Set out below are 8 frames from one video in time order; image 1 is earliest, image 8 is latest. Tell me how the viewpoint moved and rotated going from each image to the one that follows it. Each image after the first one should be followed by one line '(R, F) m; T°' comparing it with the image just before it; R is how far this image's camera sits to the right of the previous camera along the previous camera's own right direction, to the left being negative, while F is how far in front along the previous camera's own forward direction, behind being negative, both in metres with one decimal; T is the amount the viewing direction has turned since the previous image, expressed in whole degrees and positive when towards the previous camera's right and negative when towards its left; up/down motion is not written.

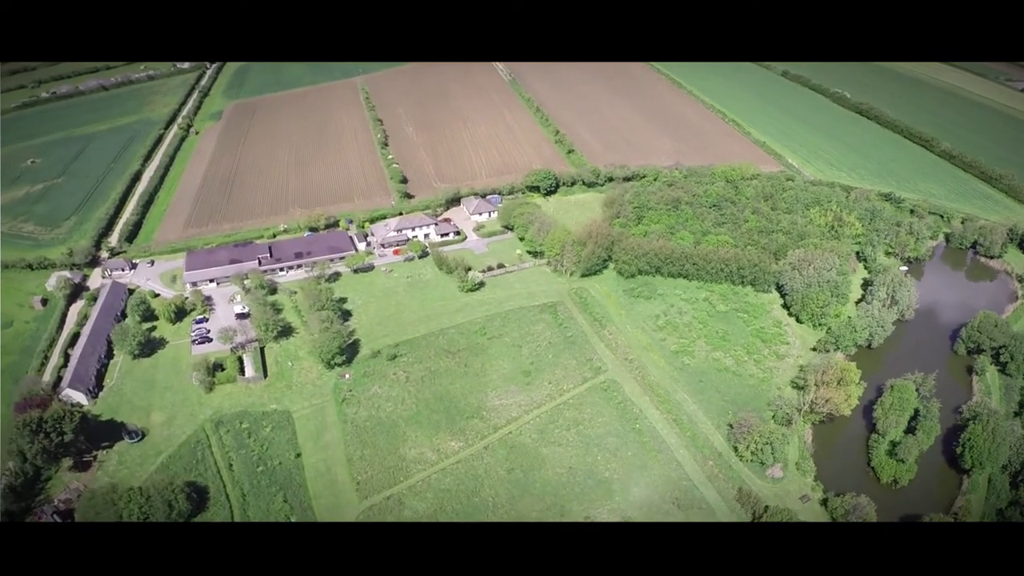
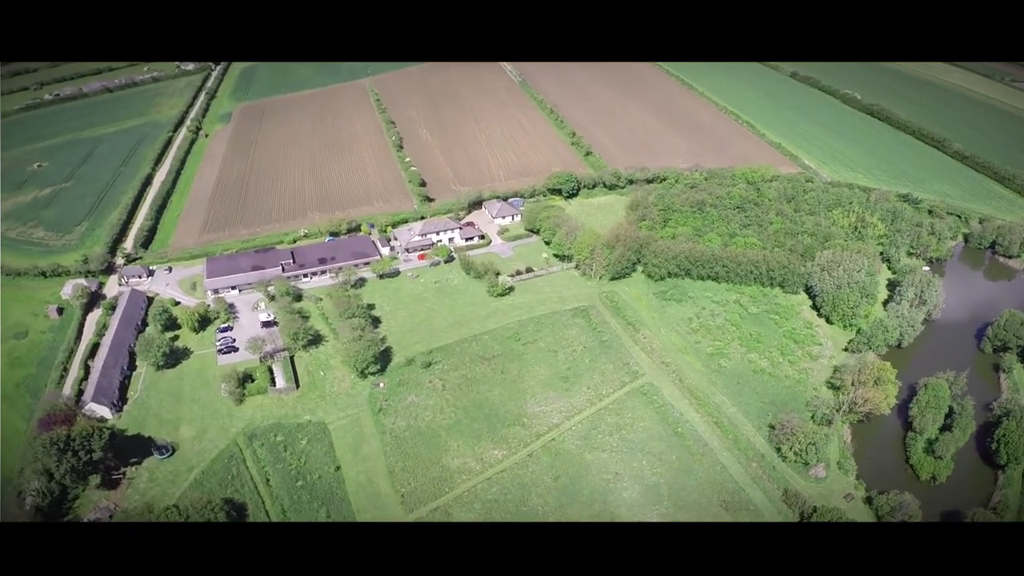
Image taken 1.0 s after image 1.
(-2.7, +0.3) m; +2°
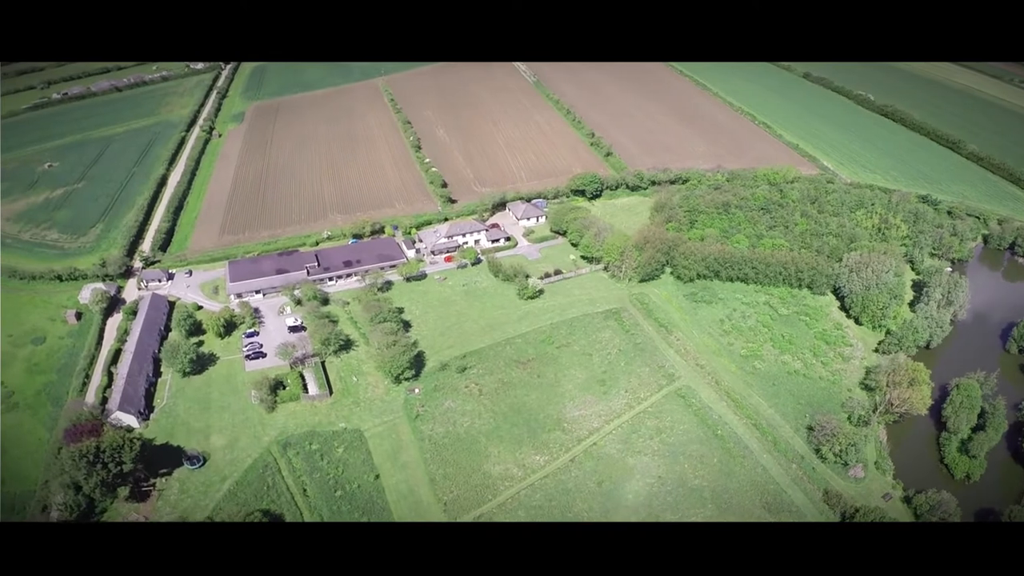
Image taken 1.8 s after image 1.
(-2.4, +0.3) m; +2°
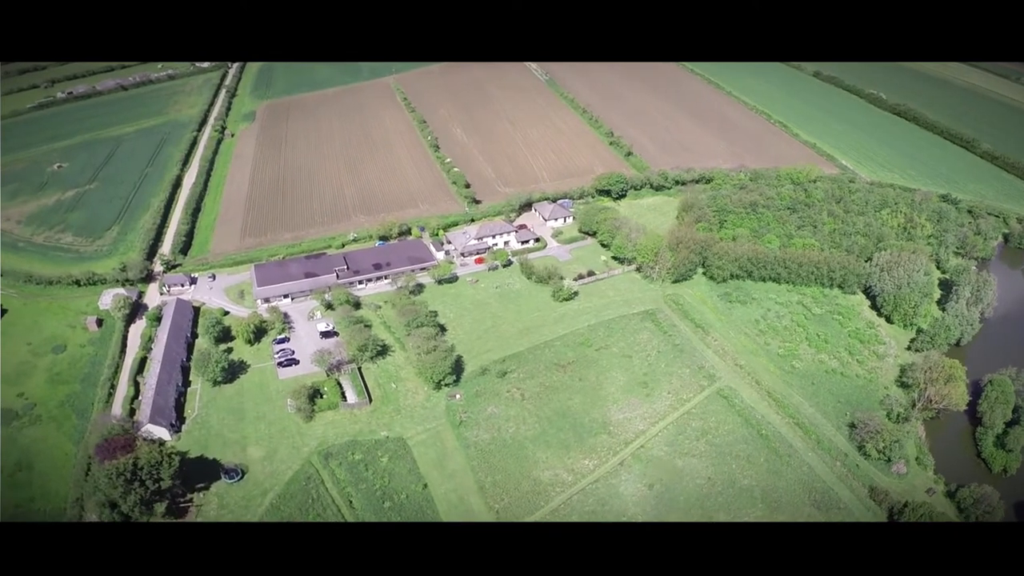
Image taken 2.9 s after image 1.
(-2.7, +0.5) m; +2°
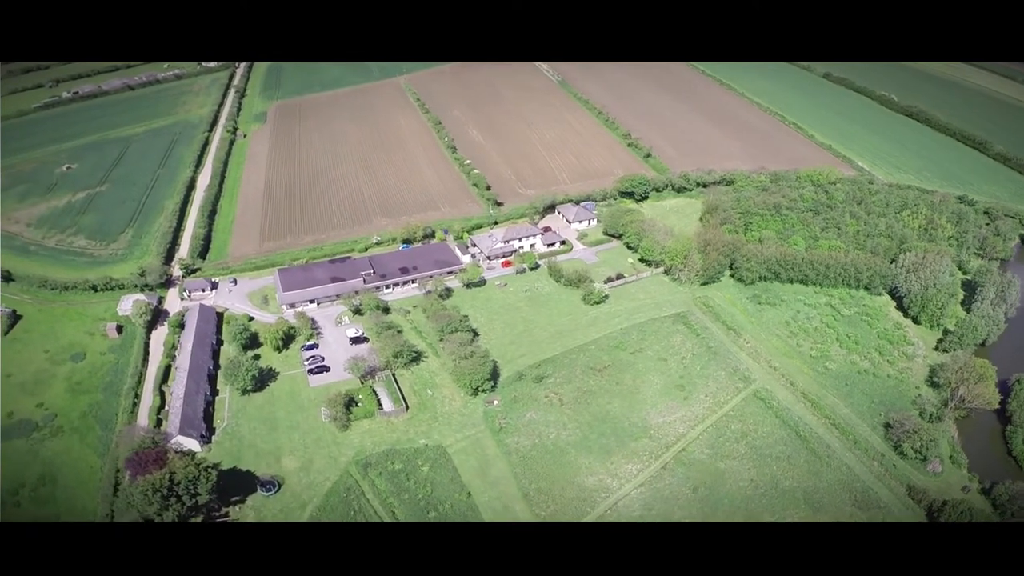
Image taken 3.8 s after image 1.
(-2.3, +0.4) m; +2°
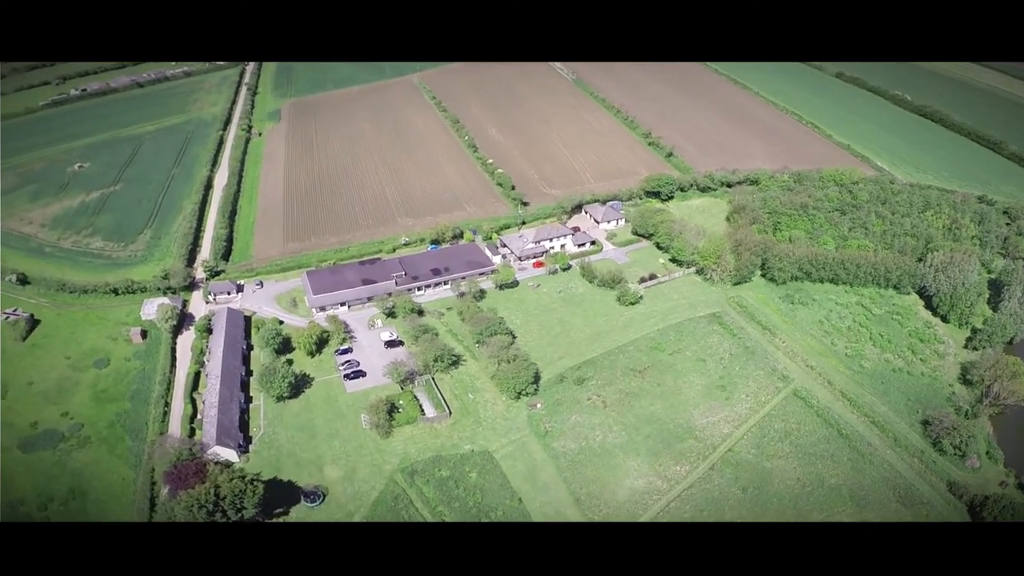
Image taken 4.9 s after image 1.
(-2.5, +0.5) m; +2°
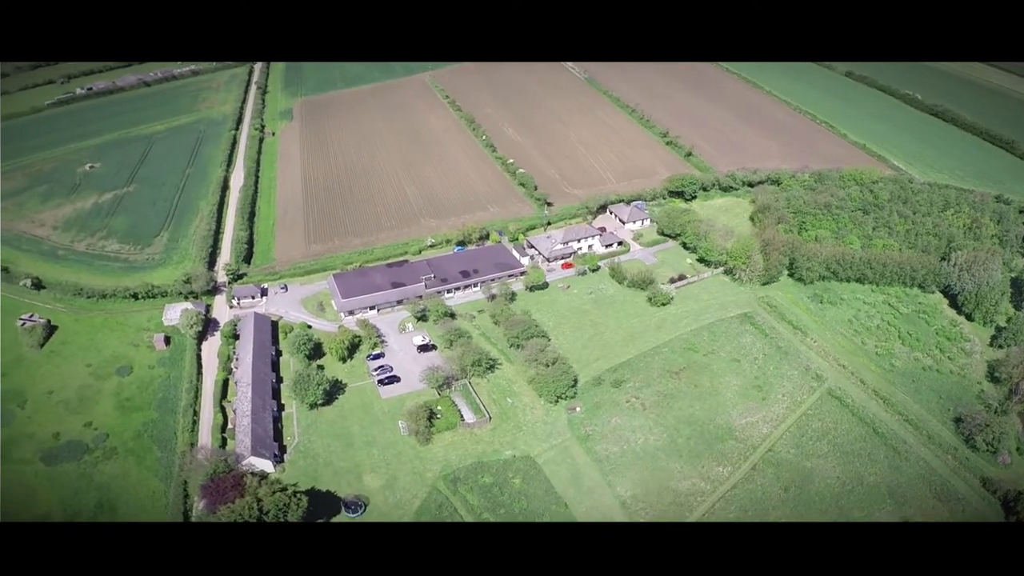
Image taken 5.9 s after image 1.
(-2.2, +0.5) m; +2°
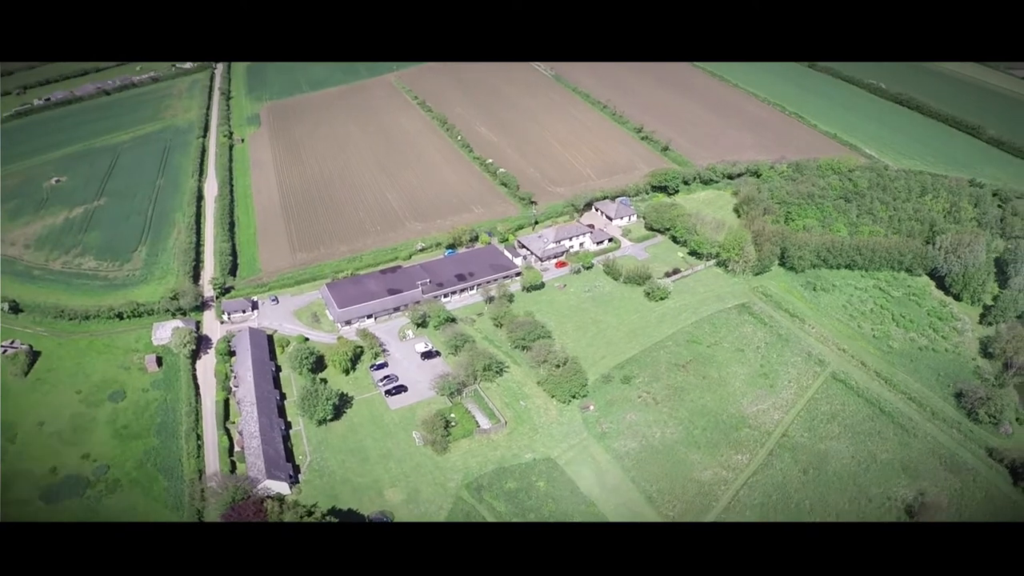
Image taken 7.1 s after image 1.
(-2.0, +0.4) m; +4°
